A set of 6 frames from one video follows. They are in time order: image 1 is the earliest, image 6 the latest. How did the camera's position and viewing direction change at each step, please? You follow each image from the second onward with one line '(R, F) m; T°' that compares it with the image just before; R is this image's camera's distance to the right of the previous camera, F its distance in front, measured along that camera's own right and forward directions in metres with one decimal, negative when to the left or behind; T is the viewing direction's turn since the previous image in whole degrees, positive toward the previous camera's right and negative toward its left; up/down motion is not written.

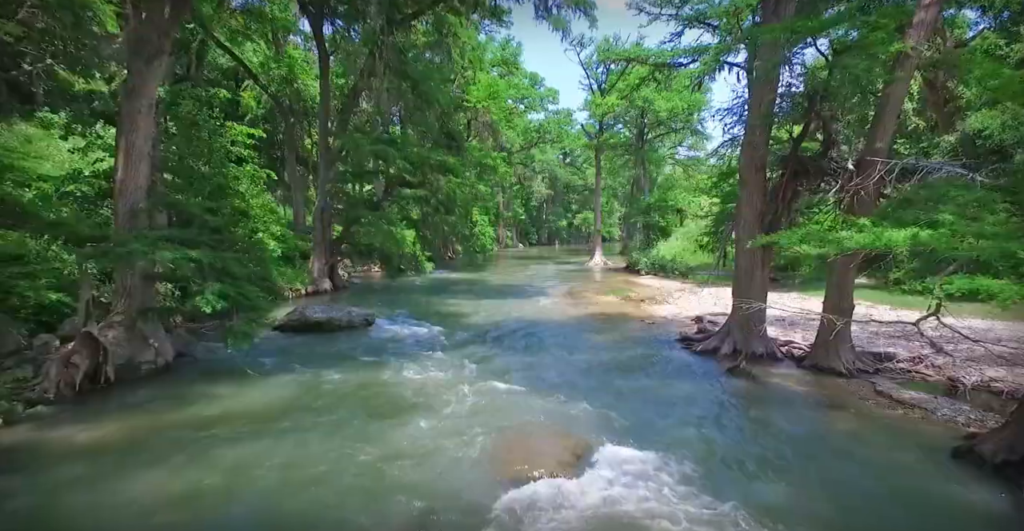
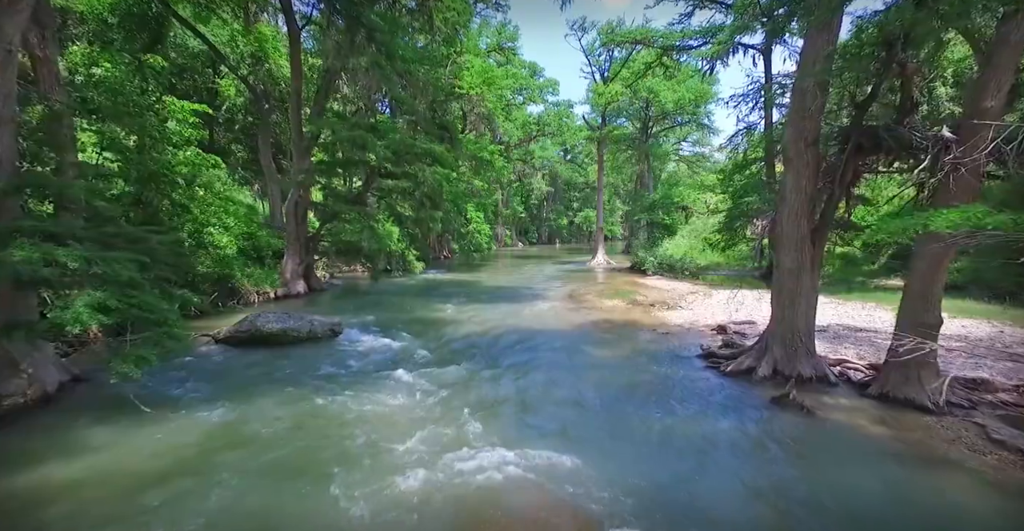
(+0.2, +1.6) m; 0°
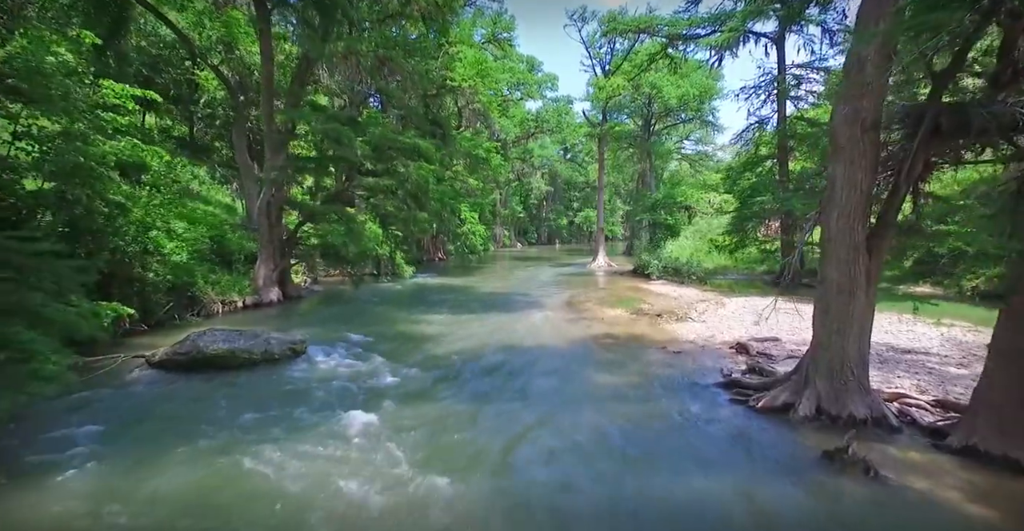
(+0.2, +1.3) m; 0°
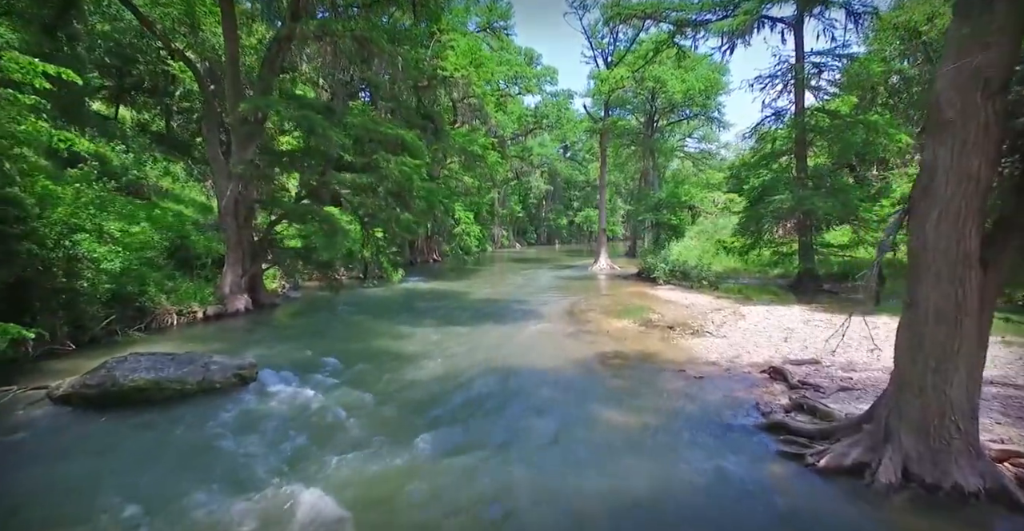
(+0.1, +1.4) m; 0°
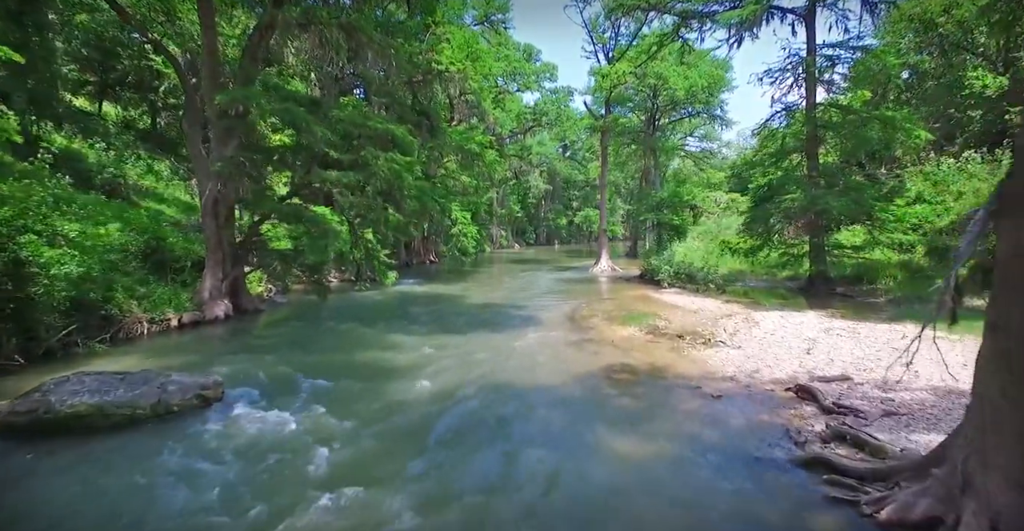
(0.0, +0.8) m; 0°
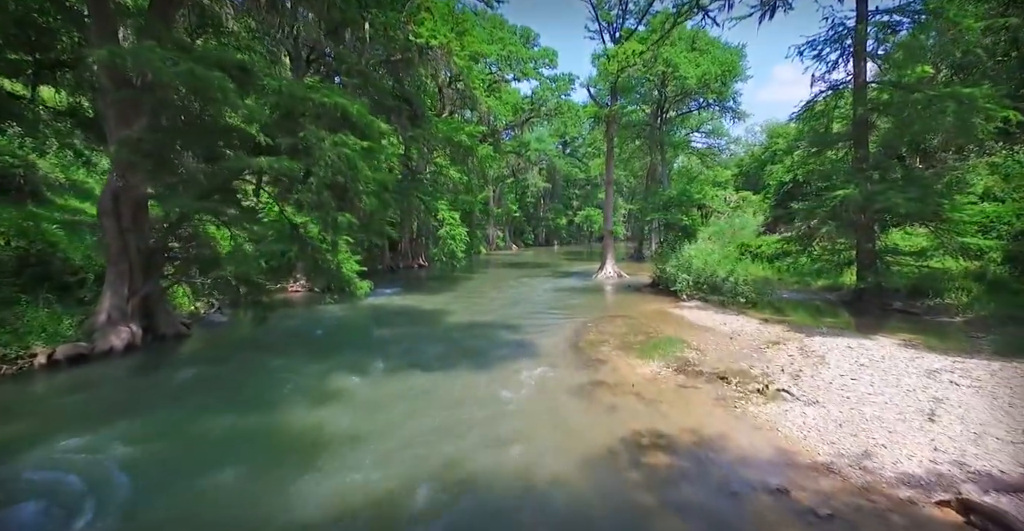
(+0.2, +2.7) m; 0°
